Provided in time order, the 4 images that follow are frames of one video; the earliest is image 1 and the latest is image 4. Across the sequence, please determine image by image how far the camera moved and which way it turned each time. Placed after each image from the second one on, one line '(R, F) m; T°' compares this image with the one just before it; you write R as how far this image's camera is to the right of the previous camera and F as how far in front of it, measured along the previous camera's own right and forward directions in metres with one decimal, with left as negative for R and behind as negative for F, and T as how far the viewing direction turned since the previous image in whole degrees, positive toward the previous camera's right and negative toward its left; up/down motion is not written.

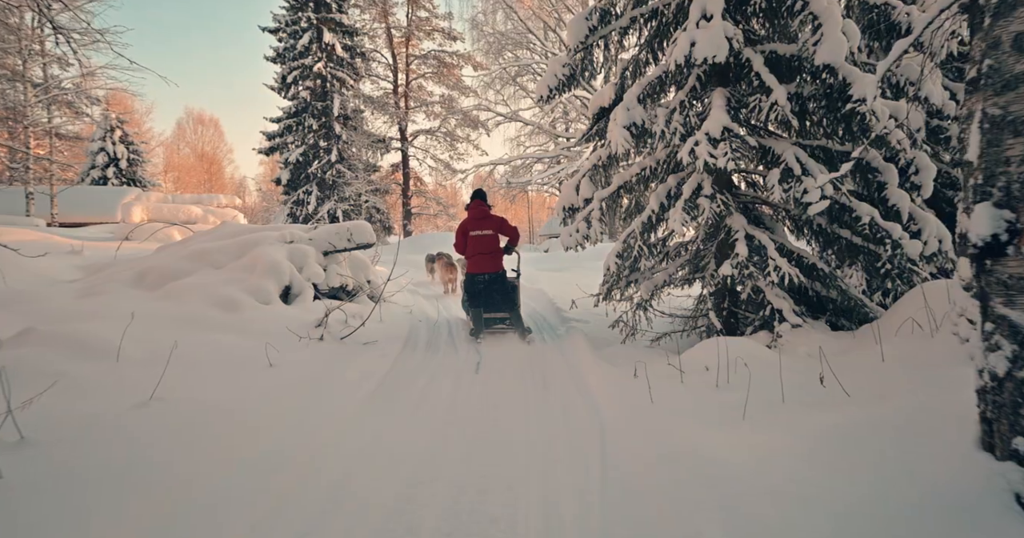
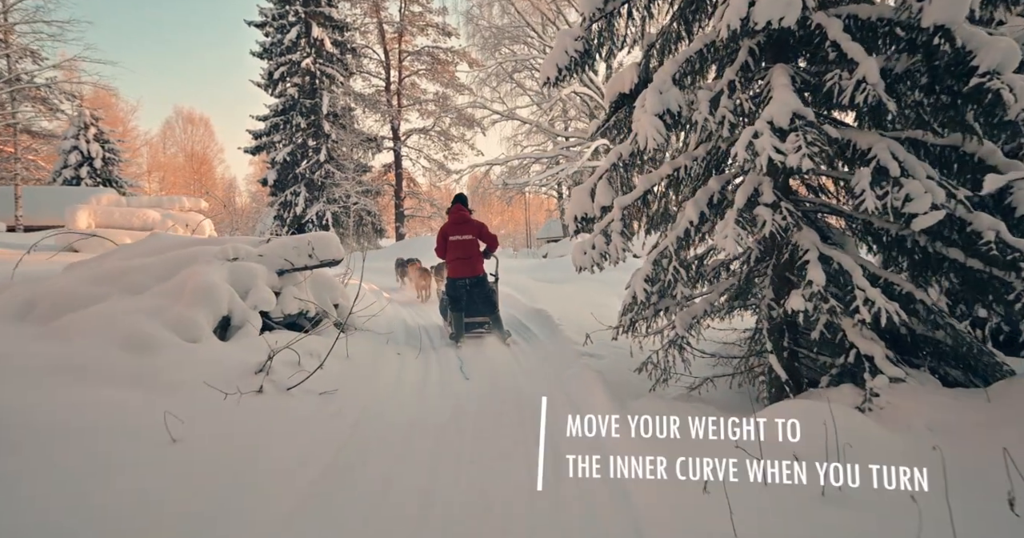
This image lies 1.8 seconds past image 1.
(0.0, +1.3) m; 0°
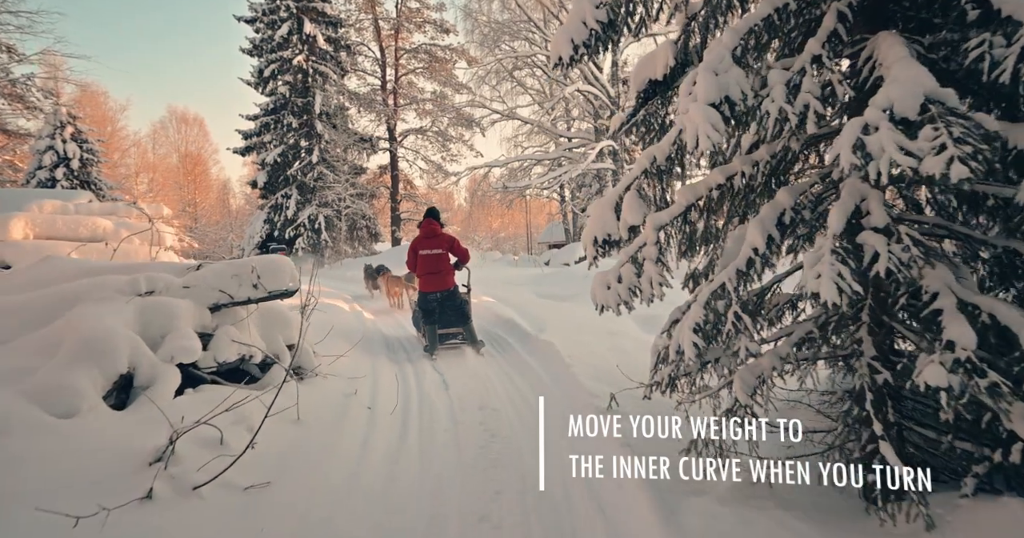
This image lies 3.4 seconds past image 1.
(0.0, +1.3) m; 0°
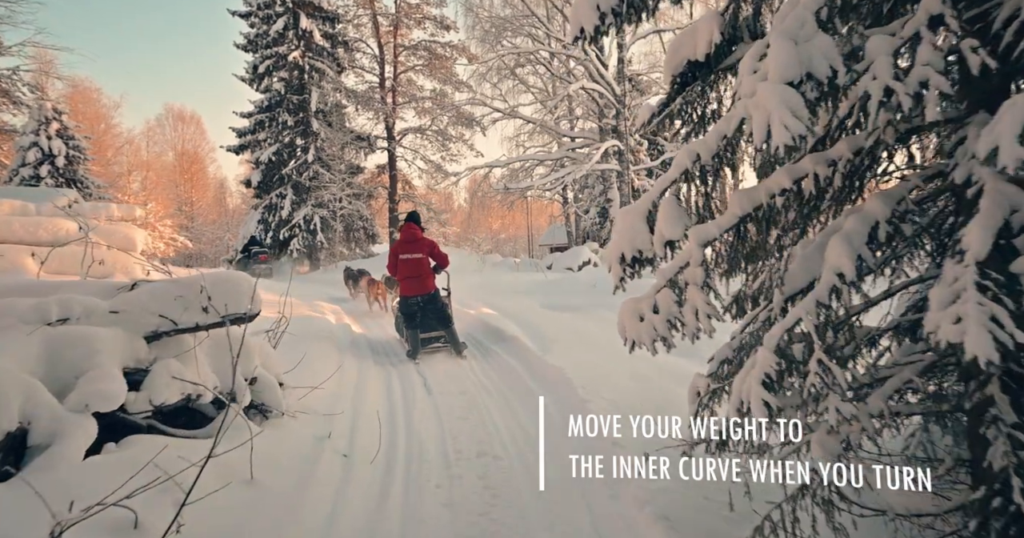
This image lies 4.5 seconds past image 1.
(-0.1, +0.8) m; 0°
